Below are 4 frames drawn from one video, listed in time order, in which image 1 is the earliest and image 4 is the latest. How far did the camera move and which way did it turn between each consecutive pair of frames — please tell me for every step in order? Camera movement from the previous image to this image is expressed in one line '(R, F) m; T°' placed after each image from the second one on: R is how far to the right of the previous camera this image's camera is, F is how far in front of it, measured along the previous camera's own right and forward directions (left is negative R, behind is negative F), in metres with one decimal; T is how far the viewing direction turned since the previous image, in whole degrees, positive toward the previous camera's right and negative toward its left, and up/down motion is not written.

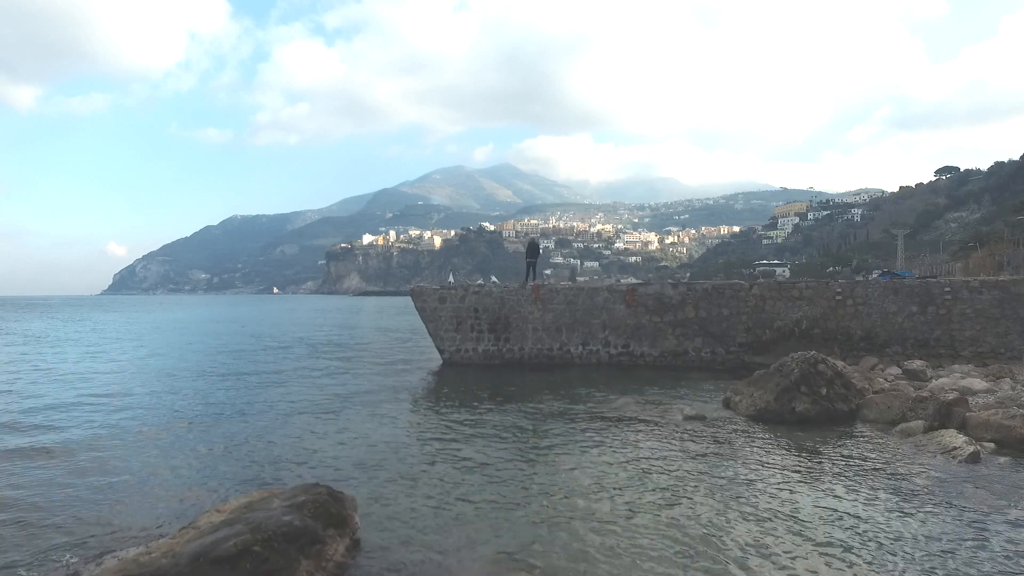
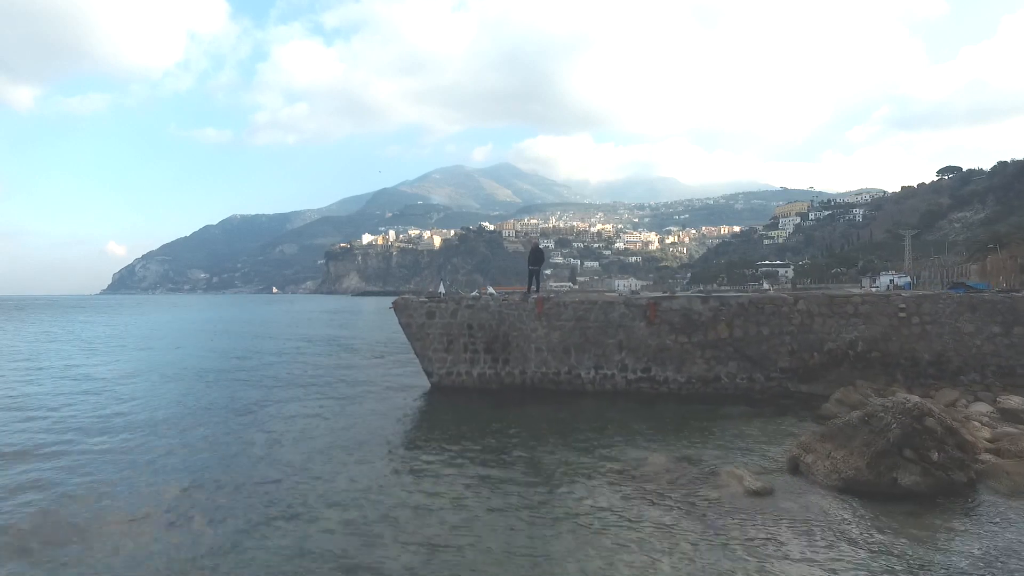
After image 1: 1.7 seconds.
(0.0, +2.3) m; 0°
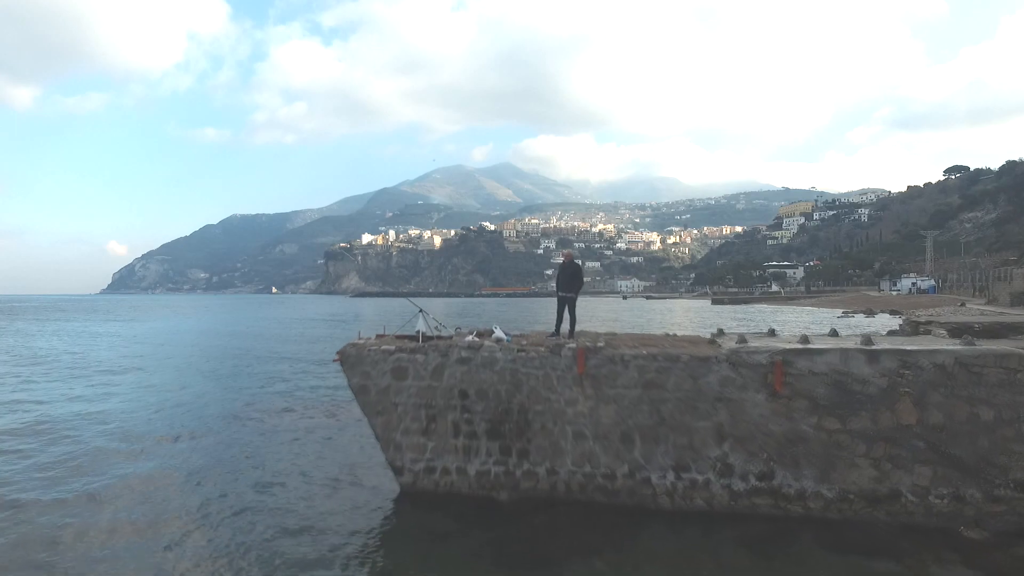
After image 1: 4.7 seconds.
(-0.3, +5.5) m; 0°
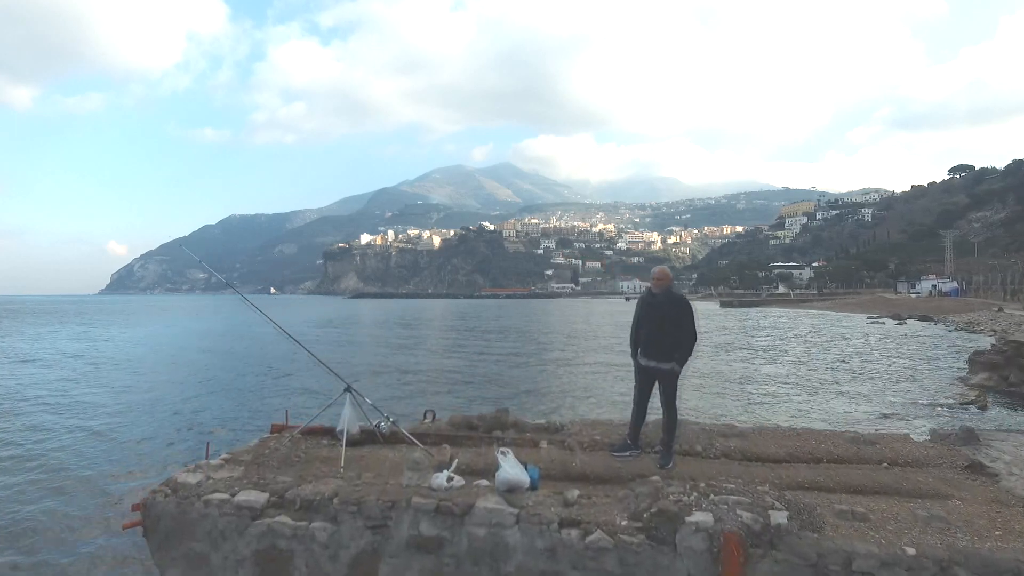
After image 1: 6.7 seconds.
(-0.2, +5.0) m; 0°
